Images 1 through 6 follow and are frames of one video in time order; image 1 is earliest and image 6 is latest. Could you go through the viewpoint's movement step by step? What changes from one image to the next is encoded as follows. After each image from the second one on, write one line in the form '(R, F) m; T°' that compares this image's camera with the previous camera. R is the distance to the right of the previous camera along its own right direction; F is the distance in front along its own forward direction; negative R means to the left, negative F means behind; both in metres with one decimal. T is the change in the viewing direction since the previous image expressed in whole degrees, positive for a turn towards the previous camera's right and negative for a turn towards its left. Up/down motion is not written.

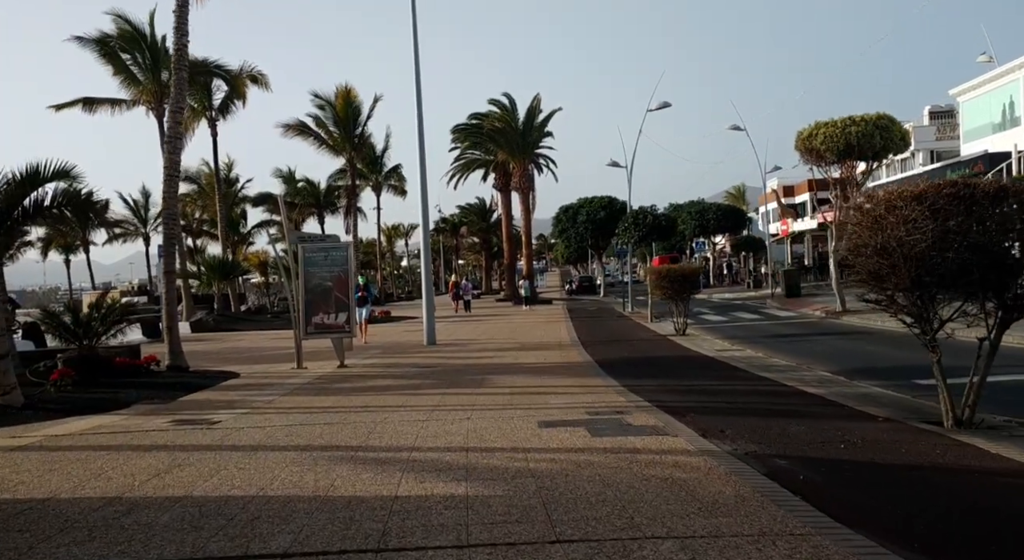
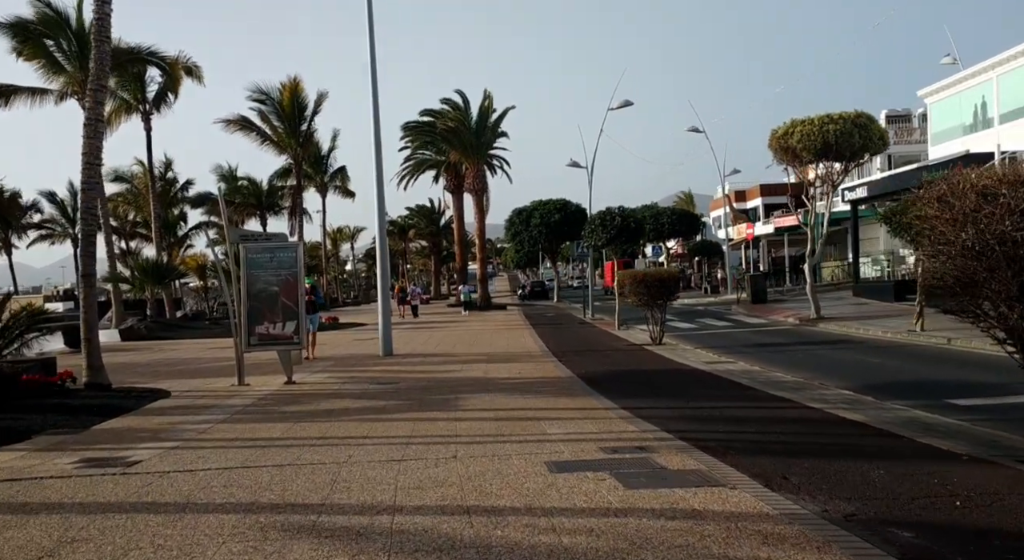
(-0.4, +2.1) m; +3°
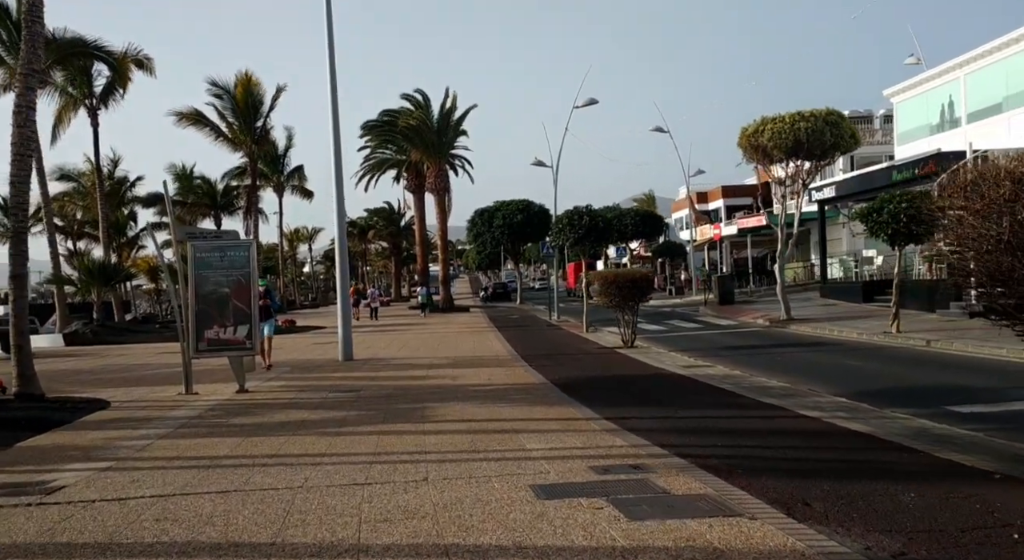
(-0.1, +1.0) m; +2°
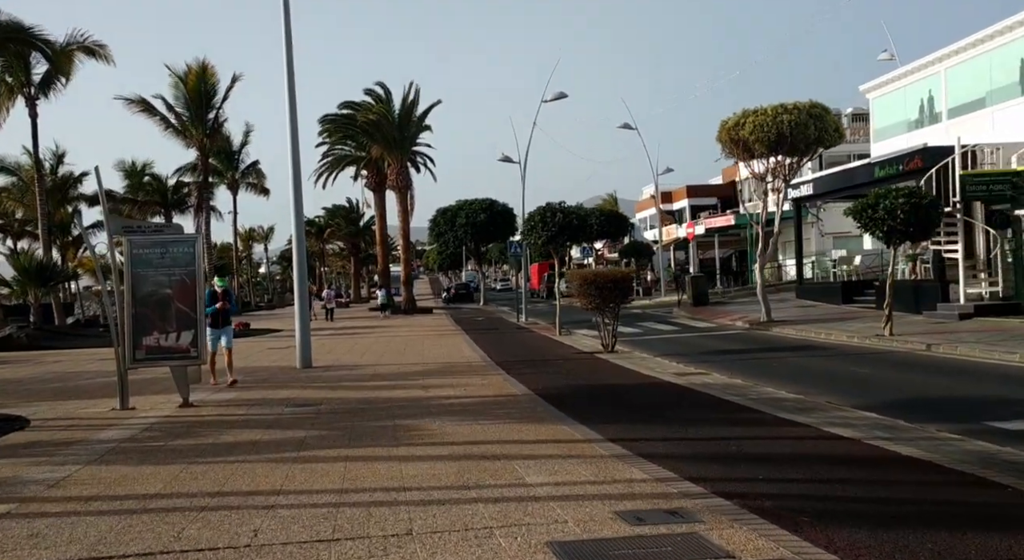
(-0.3, +1.7) m; +2°
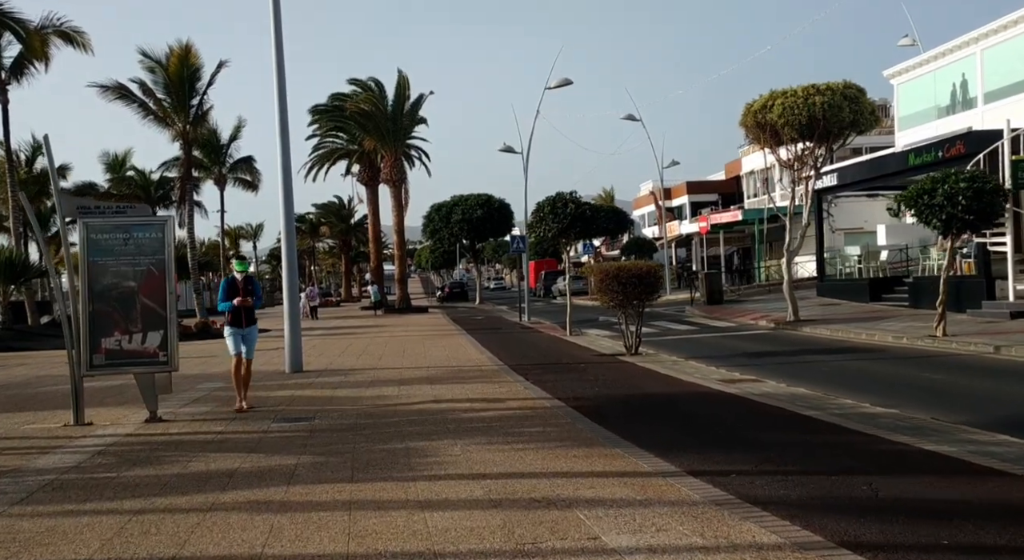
(-0.4, +2.3) m; +1°
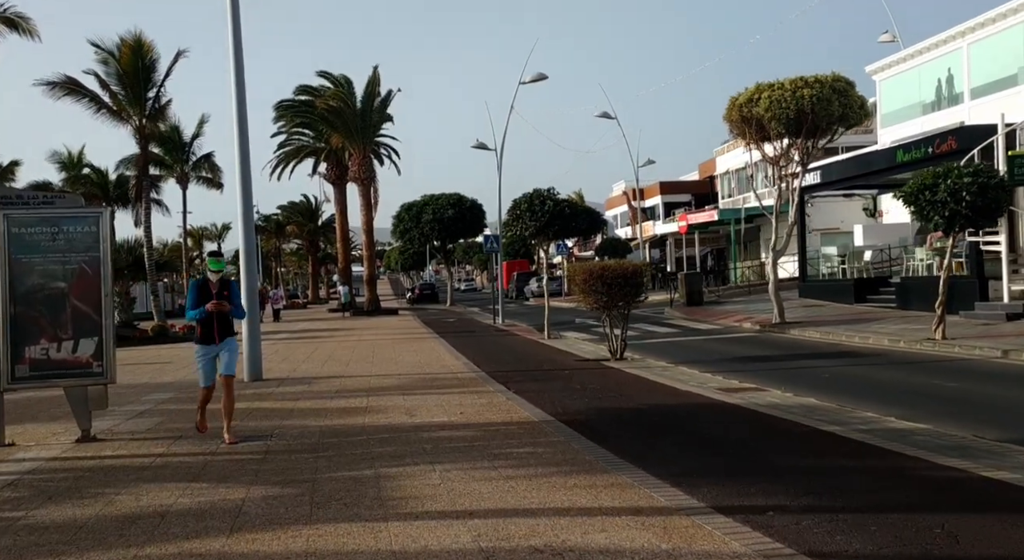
(-0.1, +1.3) m; +2°
